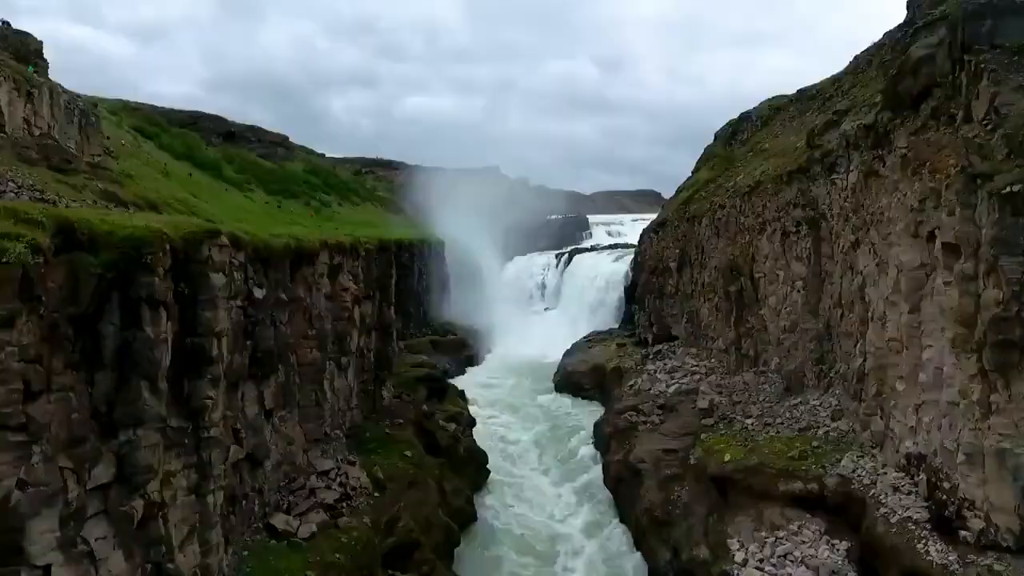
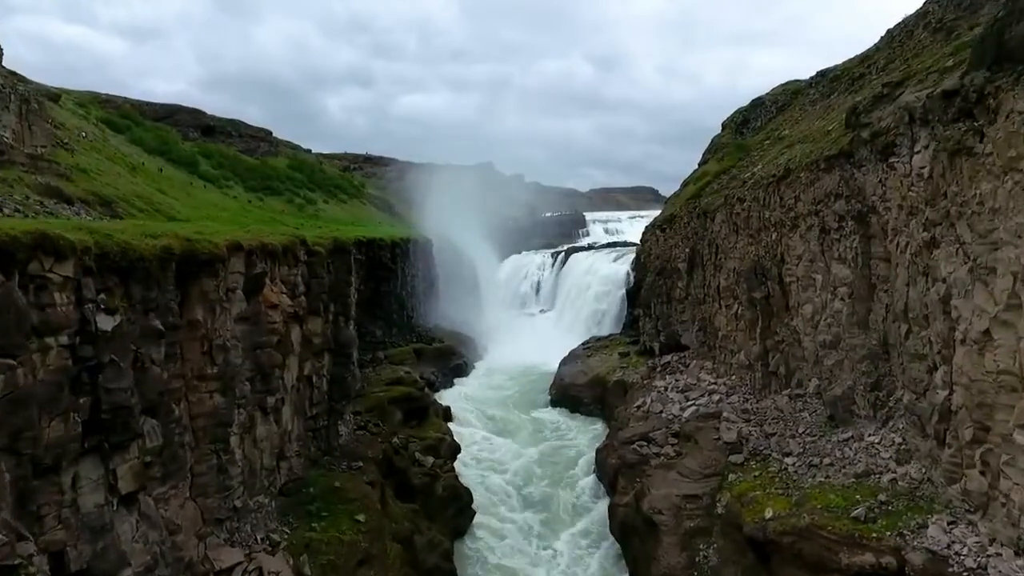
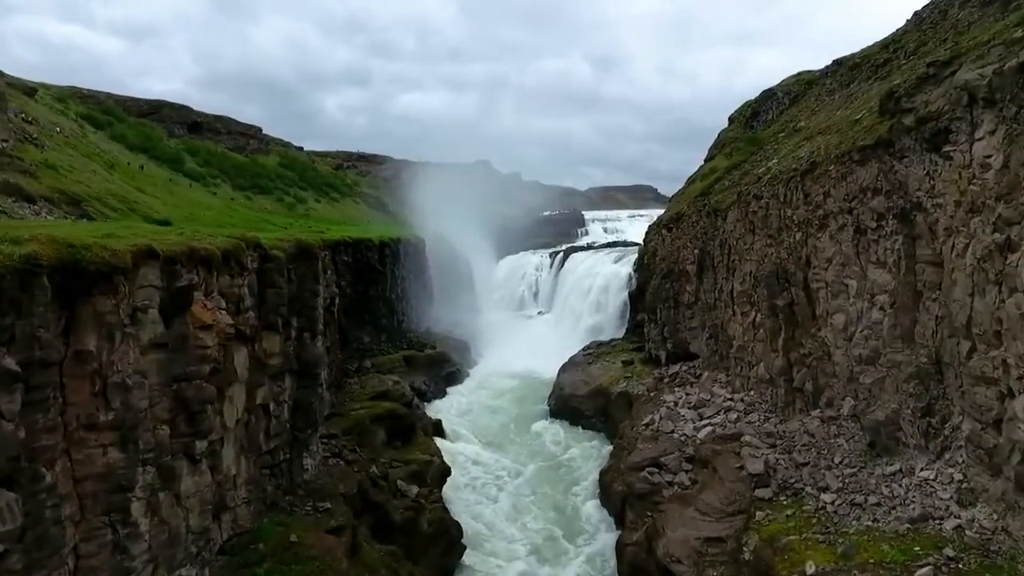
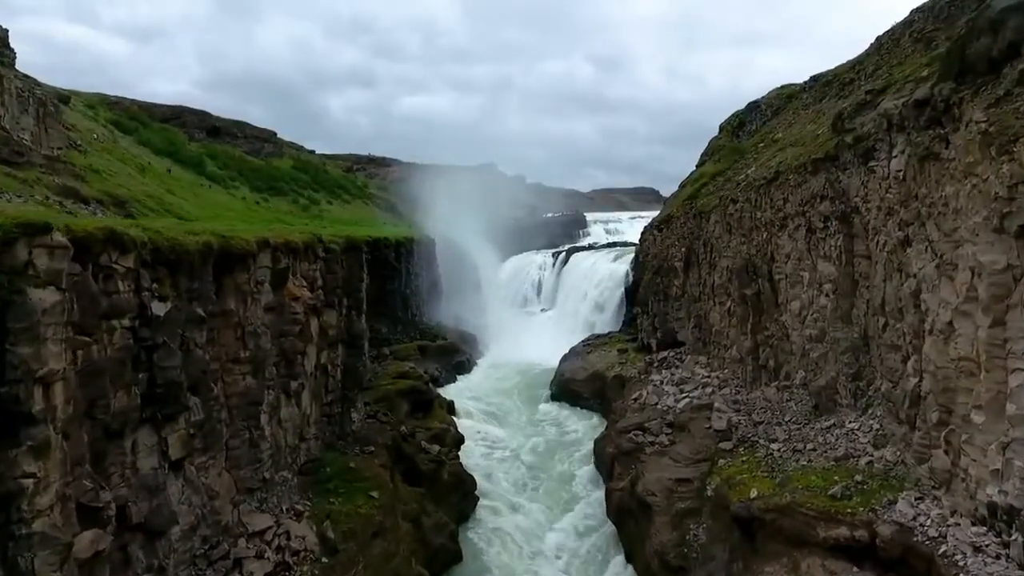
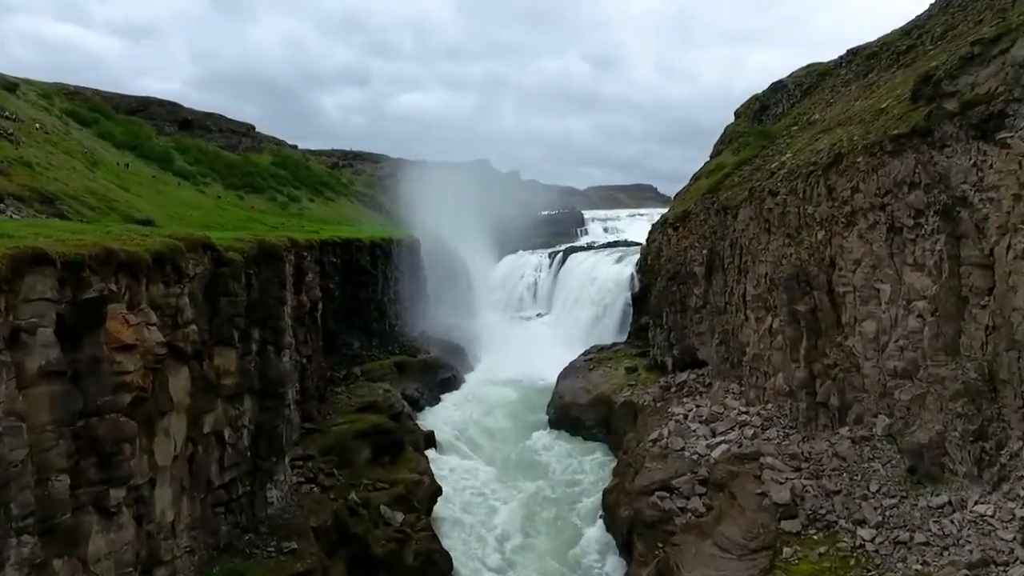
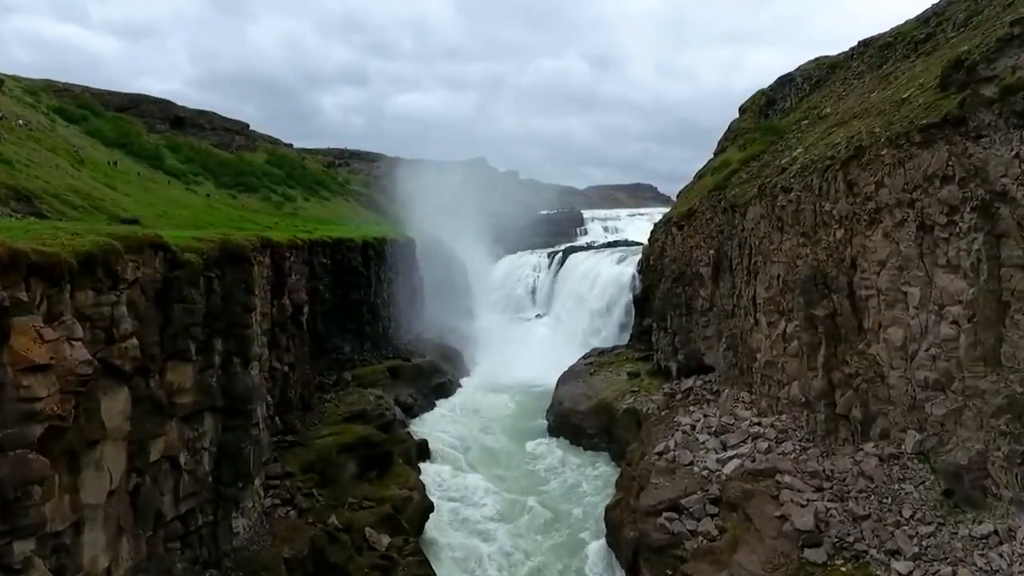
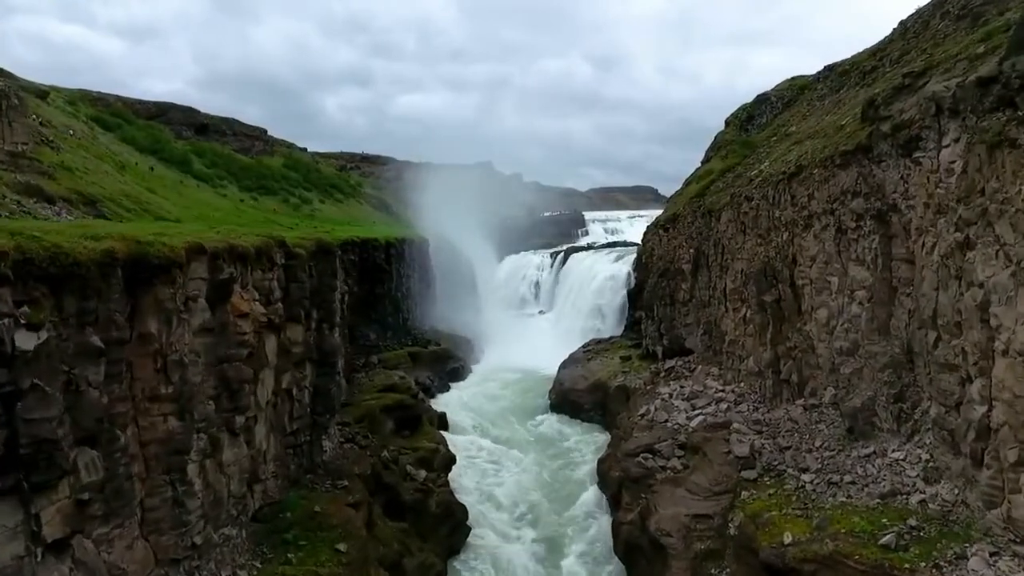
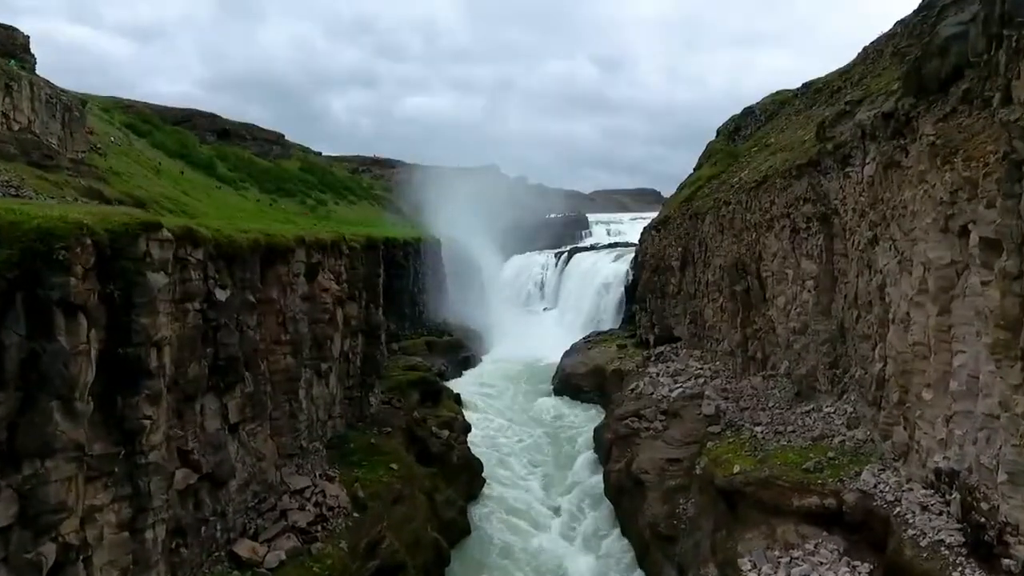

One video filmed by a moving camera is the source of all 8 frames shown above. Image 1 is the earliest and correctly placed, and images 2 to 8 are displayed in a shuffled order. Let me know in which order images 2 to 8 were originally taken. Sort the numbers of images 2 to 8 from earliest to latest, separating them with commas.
8, 4, 2, 7, 3, 5, 6
